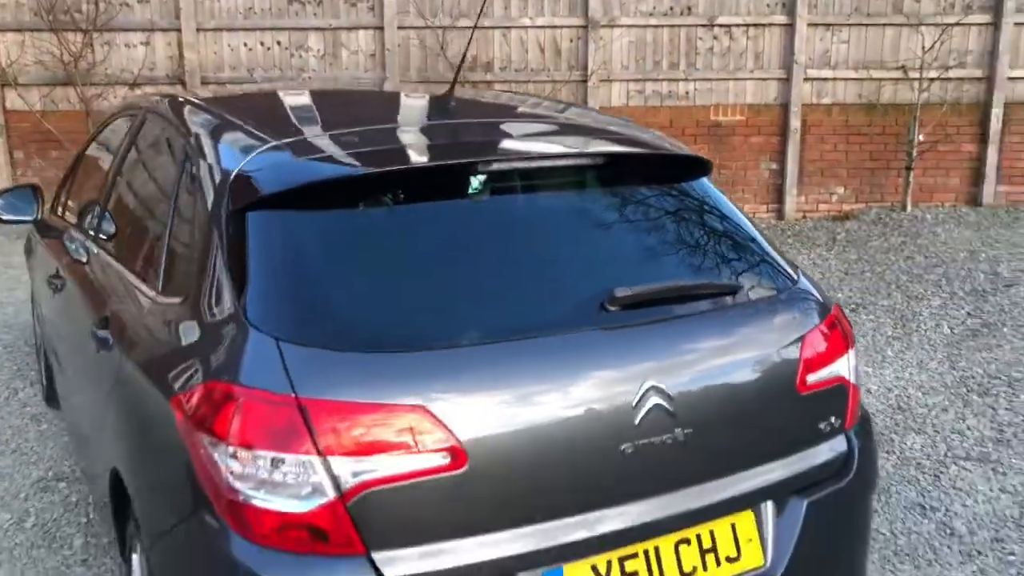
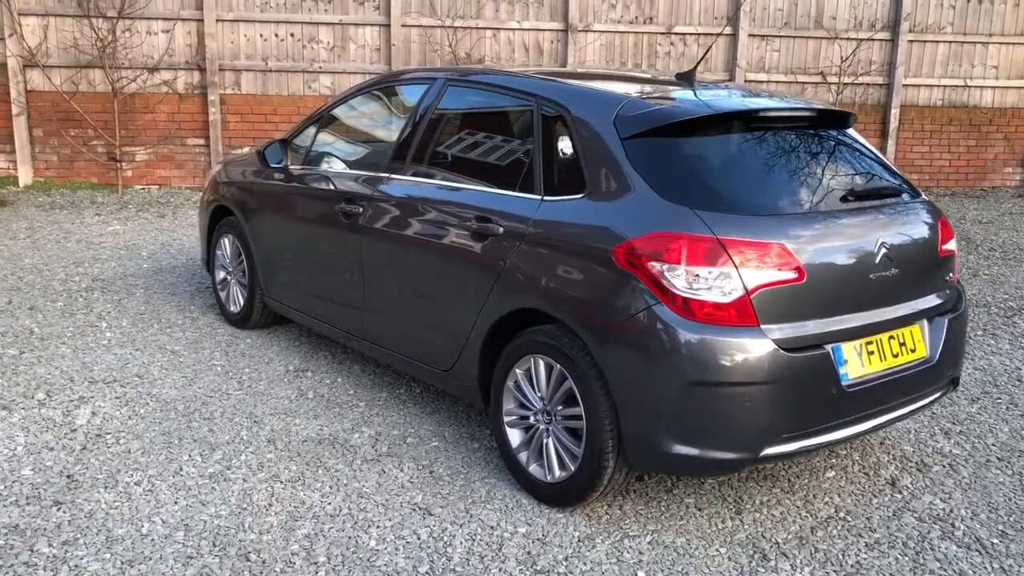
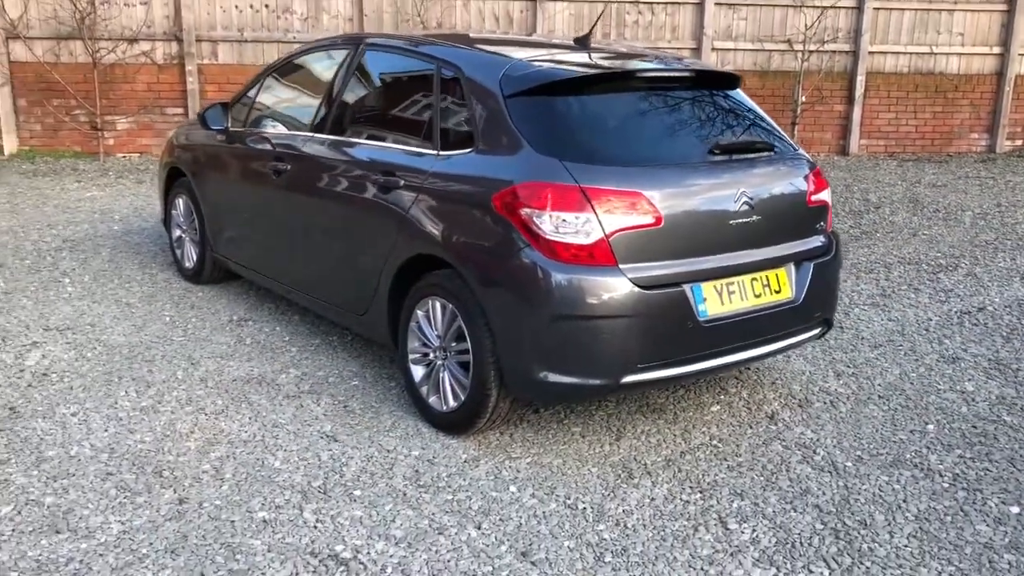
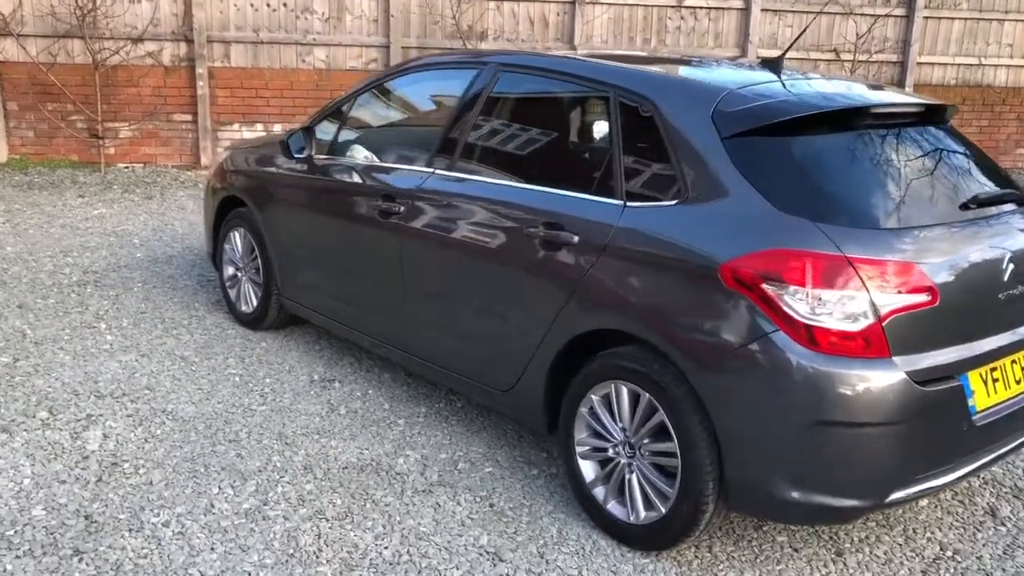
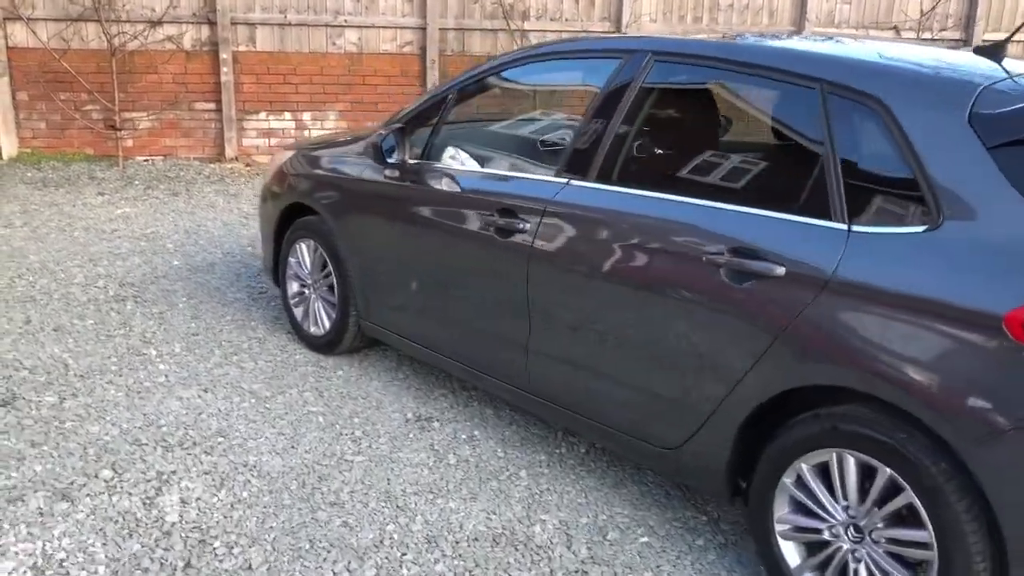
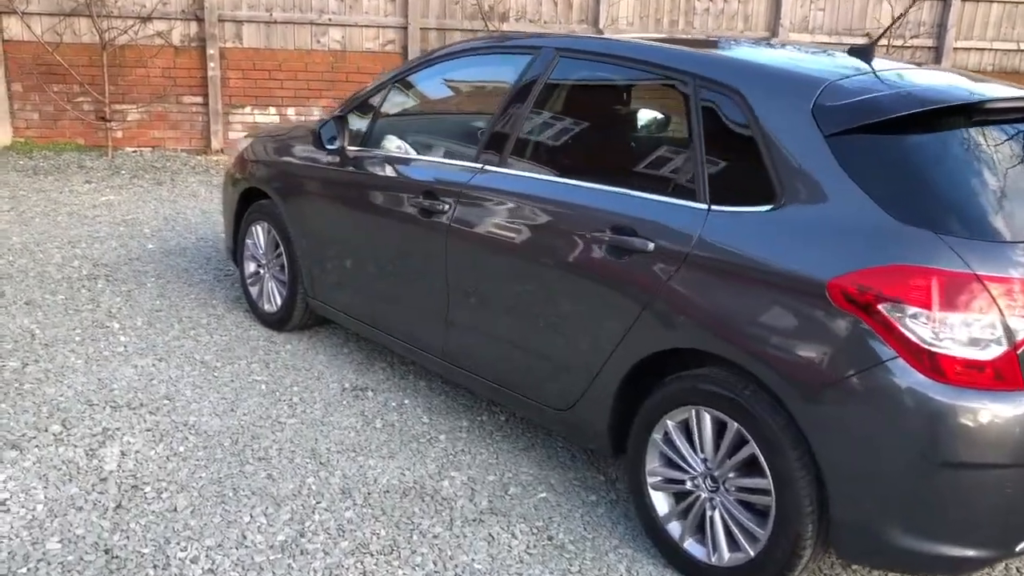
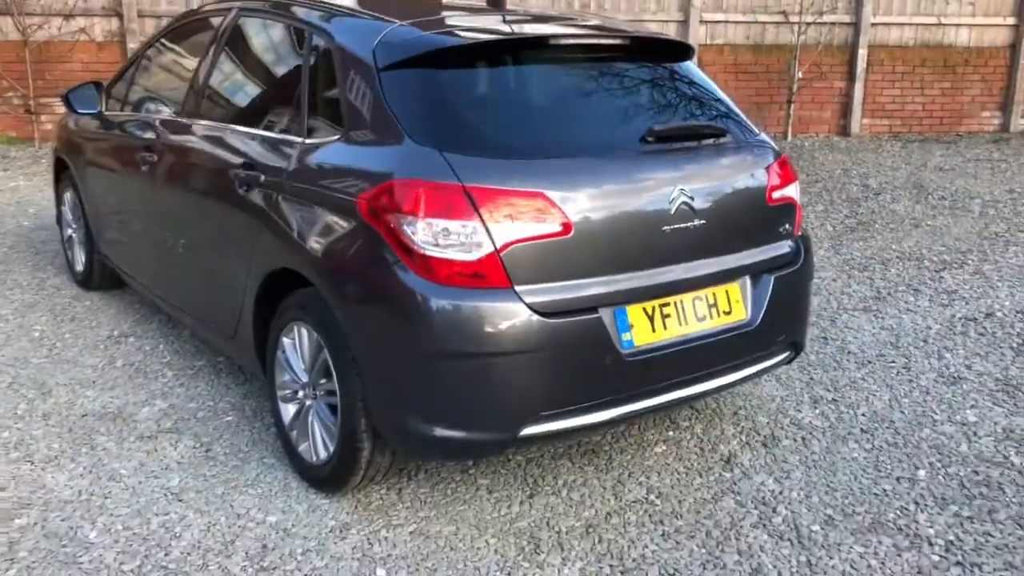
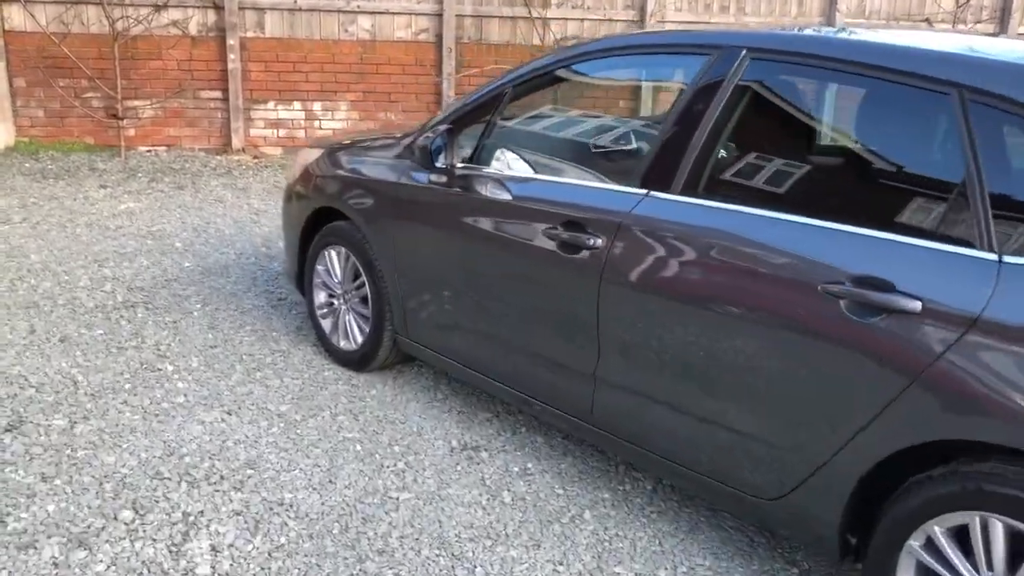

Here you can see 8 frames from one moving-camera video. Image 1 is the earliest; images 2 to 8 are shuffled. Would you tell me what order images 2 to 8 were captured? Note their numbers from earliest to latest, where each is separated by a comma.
7, 3, 2, 4, 6, 5, 8
